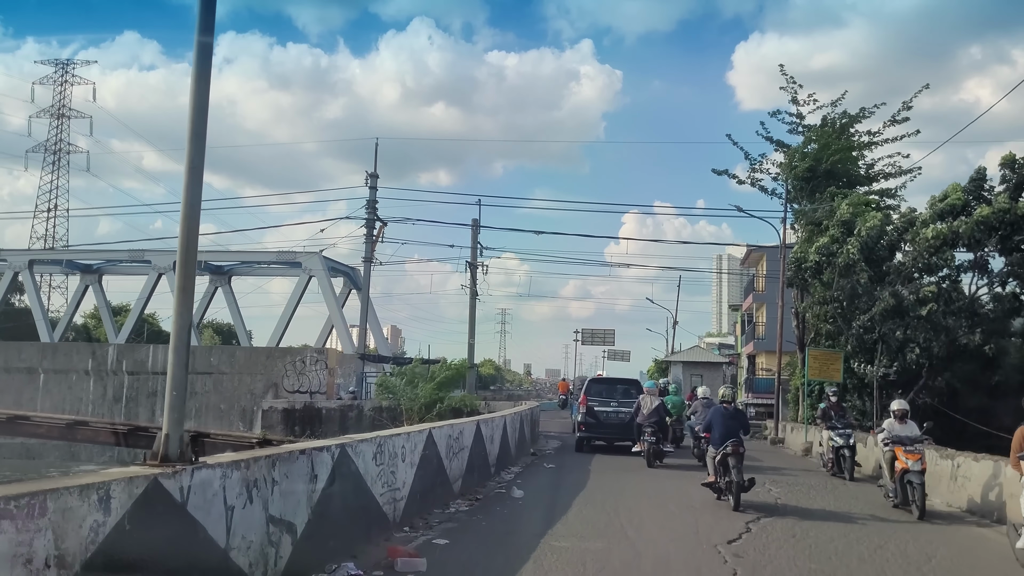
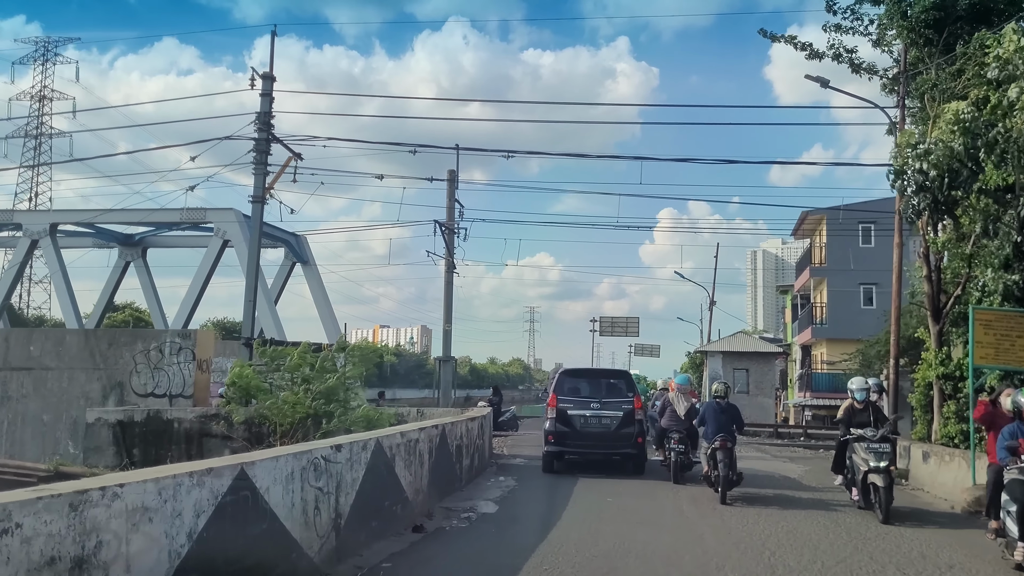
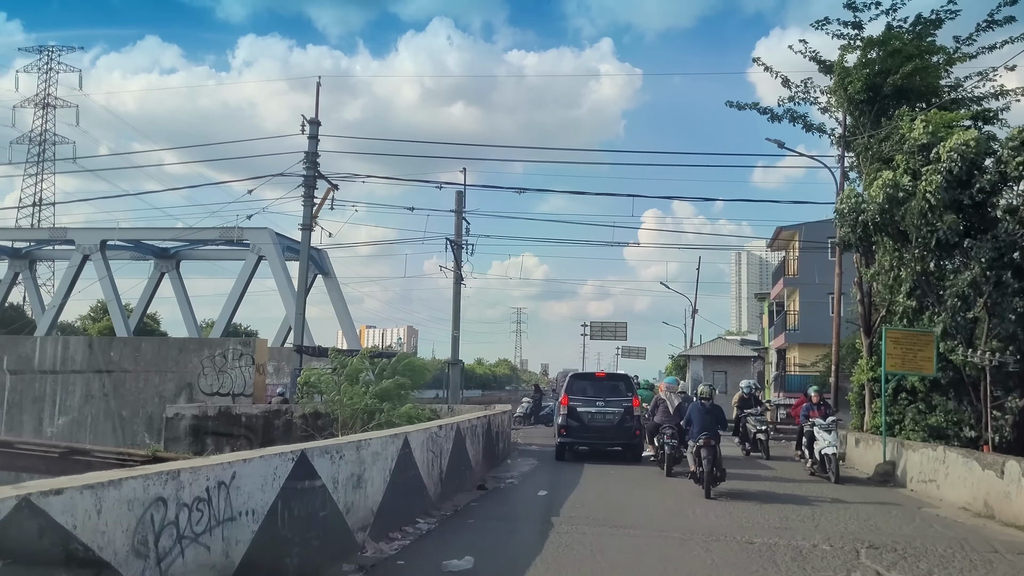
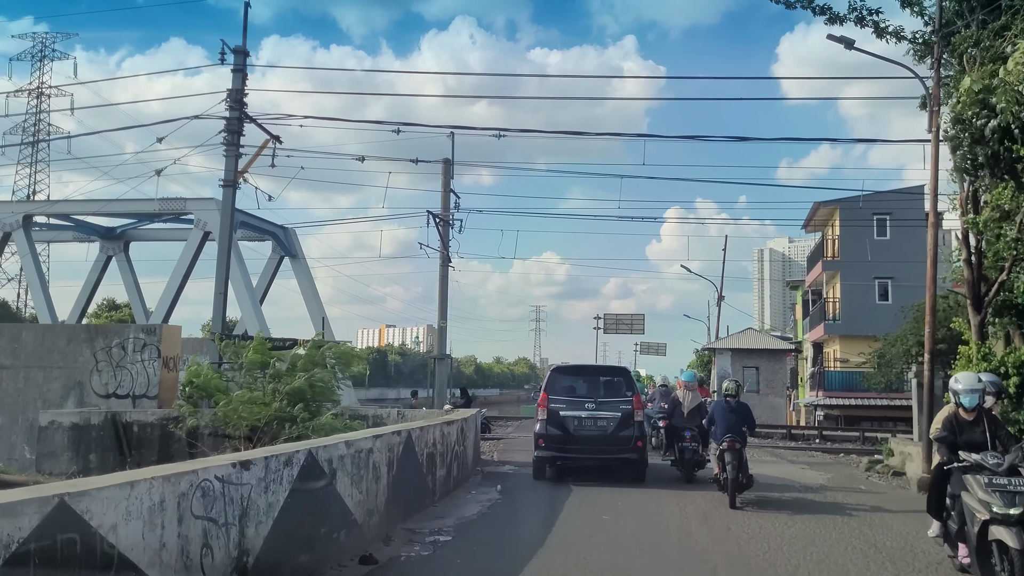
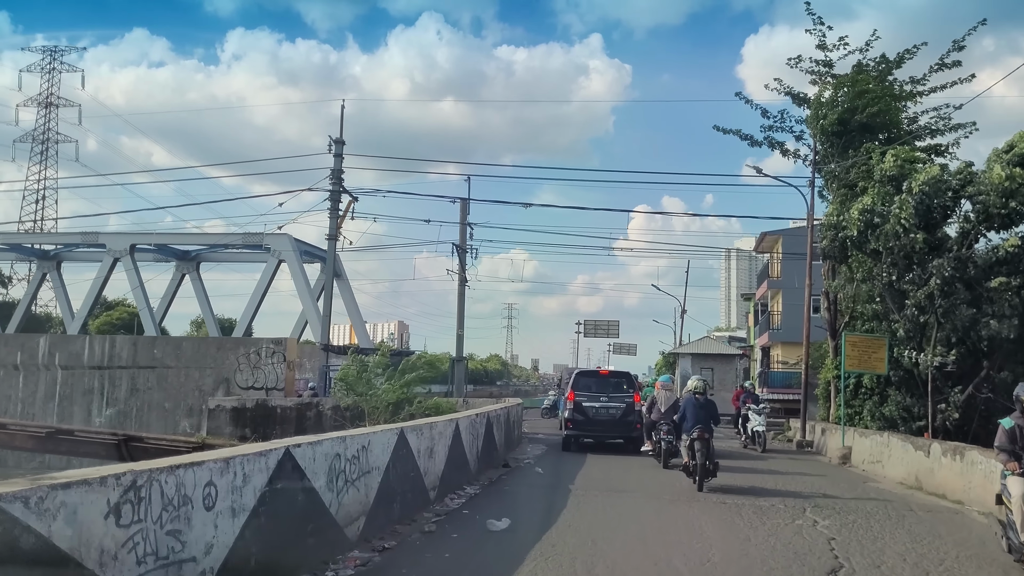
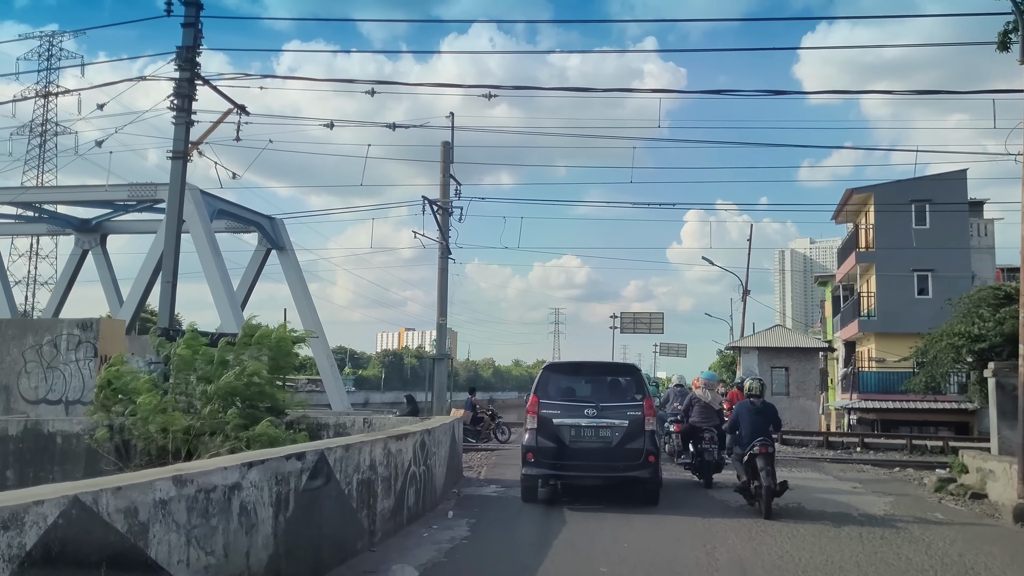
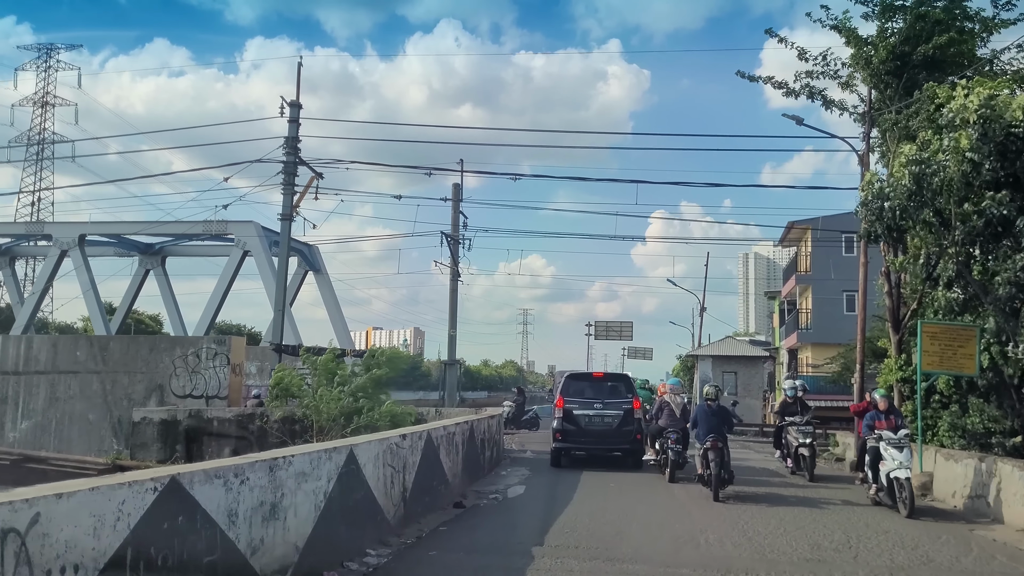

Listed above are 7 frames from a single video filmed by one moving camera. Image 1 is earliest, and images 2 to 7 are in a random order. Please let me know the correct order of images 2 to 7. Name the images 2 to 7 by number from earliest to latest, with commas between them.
5, 3, 7, 2, 4, 6
